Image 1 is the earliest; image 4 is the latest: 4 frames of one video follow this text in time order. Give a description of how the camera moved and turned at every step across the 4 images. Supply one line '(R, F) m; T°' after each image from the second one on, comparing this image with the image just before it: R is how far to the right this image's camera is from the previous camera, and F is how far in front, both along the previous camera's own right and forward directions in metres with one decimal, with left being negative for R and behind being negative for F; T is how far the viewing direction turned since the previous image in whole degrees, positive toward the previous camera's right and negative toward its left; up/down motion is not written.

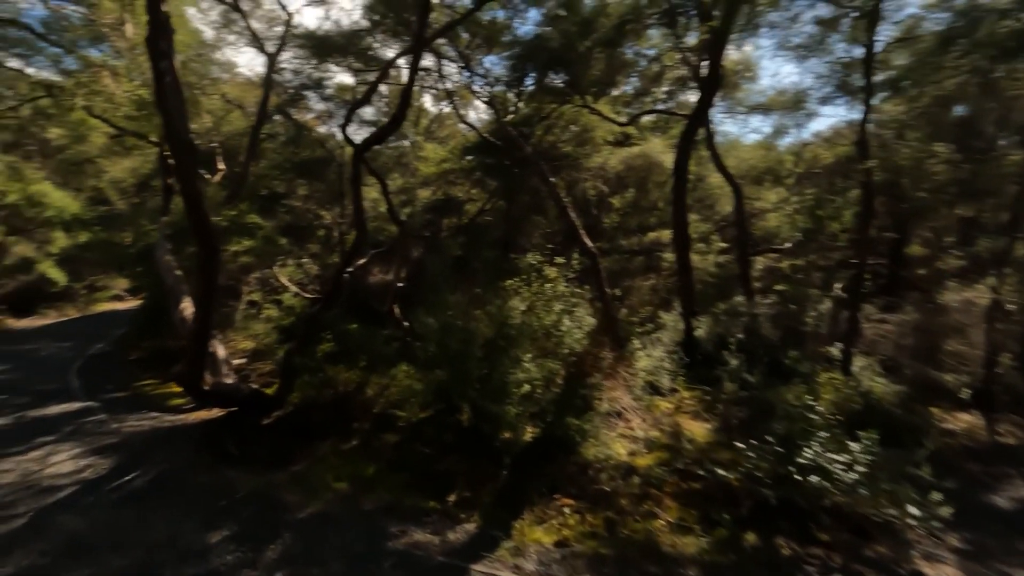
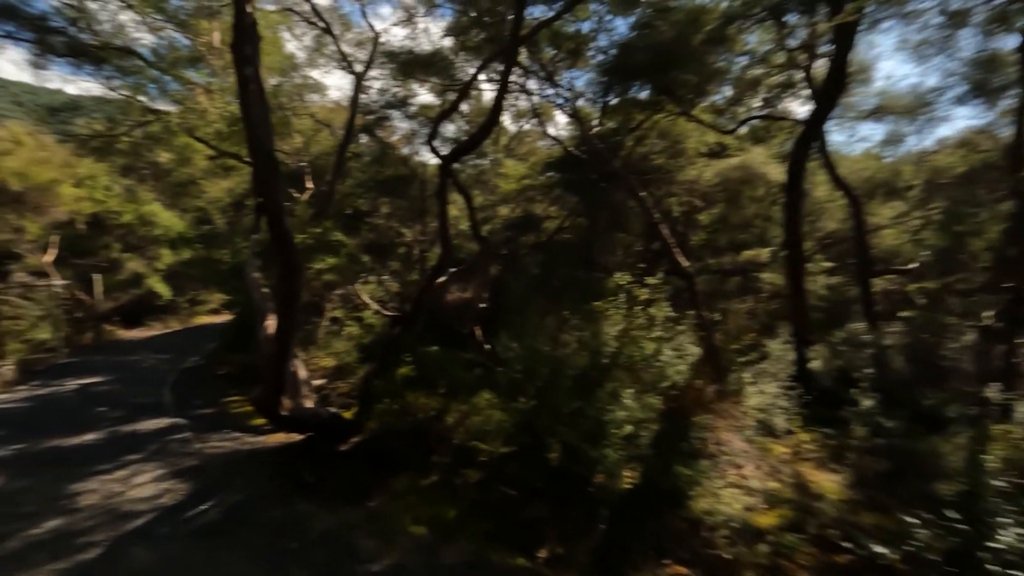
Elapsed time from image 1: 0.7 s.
(-0.3, +0.7) m; -8°
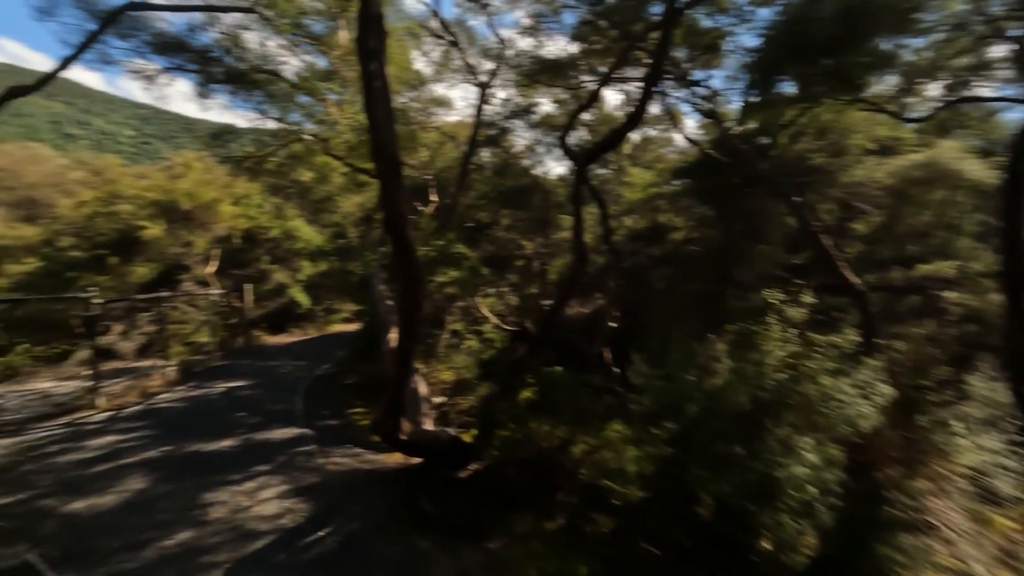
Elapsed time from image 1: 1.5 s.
(-0.3, +0.7) m; -12°
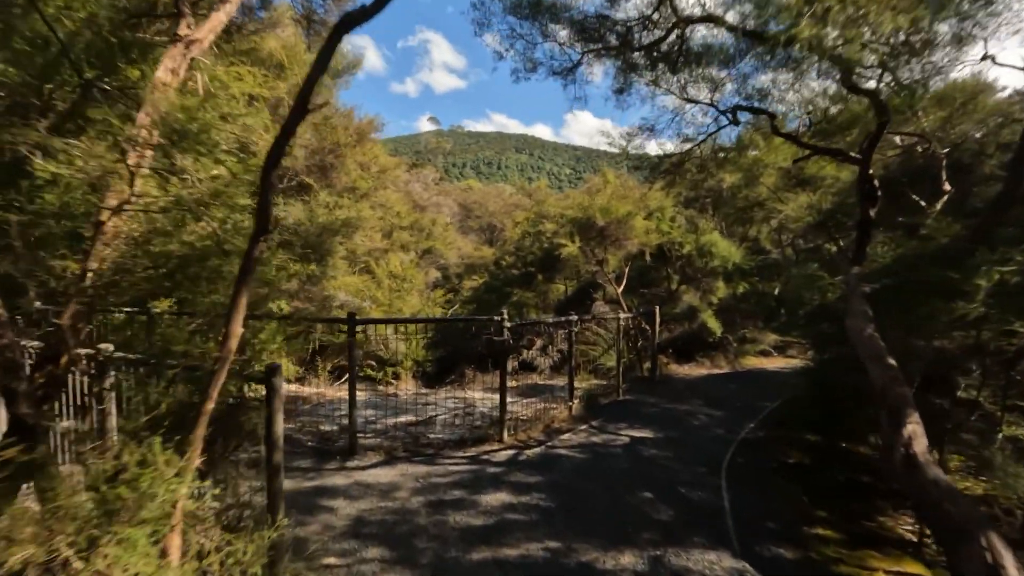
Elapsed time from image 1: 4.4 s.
(-1.6, +2.9) m; -41°
